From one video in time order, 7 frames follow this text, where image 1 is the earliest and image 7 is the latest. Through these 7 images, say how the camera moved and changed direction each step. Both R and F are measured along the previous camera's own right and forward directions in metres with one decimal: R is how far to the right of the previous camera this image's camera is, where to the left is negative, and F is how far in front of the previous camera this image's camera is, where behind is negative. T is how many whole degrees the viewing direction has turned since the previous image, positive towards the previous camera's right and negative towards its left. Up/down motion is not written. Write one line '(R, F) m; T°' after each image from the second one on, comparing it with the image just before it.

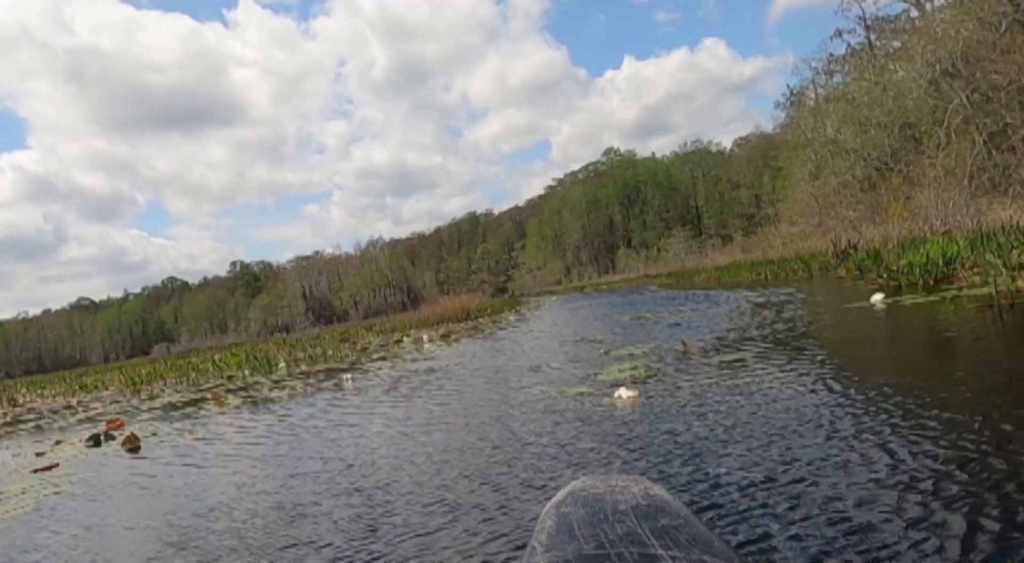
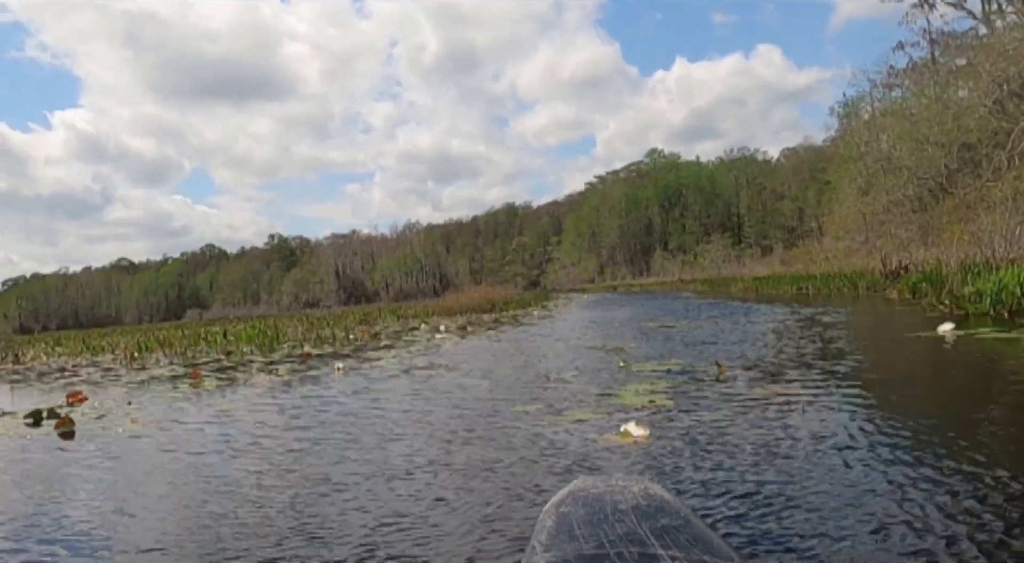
(+0.1, +0.7) m; -2°
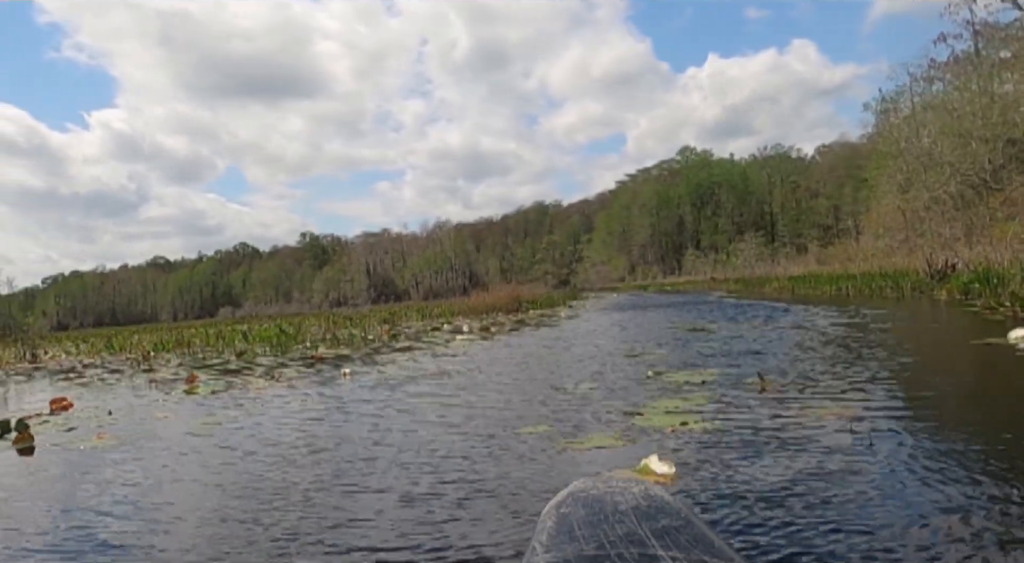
(+0.1, +0.5) m; -2°
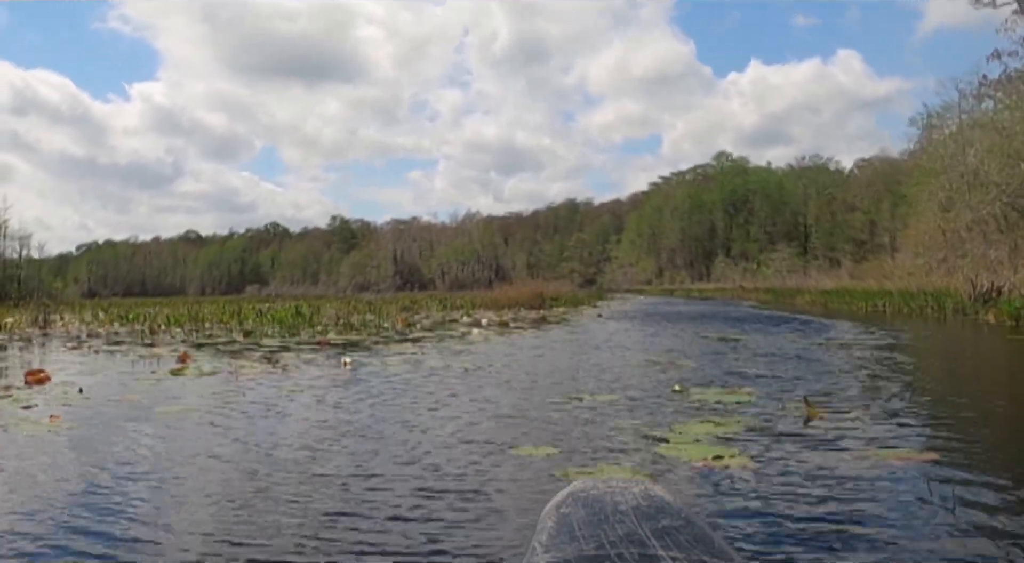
(+0.1, +0.5) m; -2°
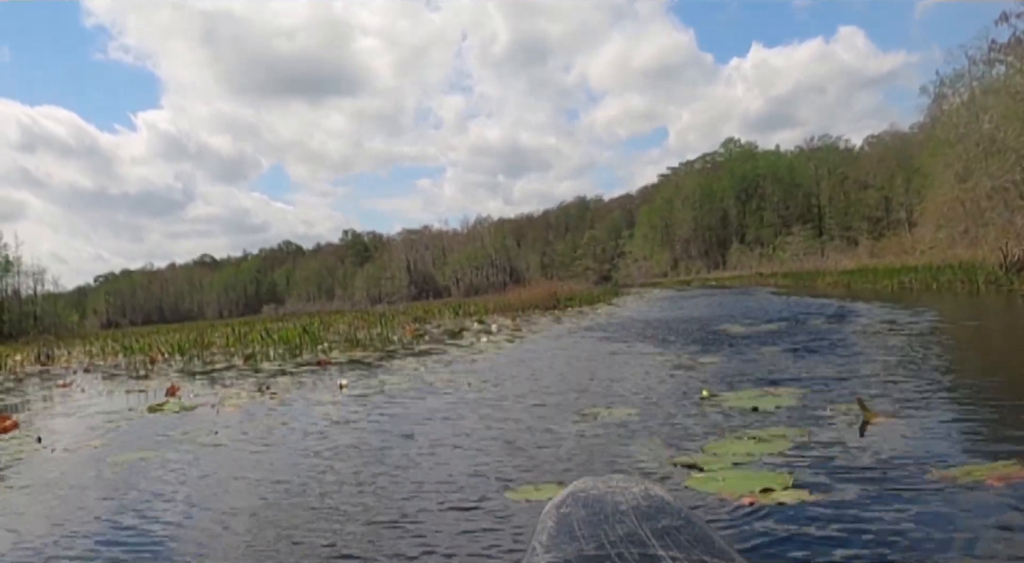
(+0.1, +0.5) m; -1°
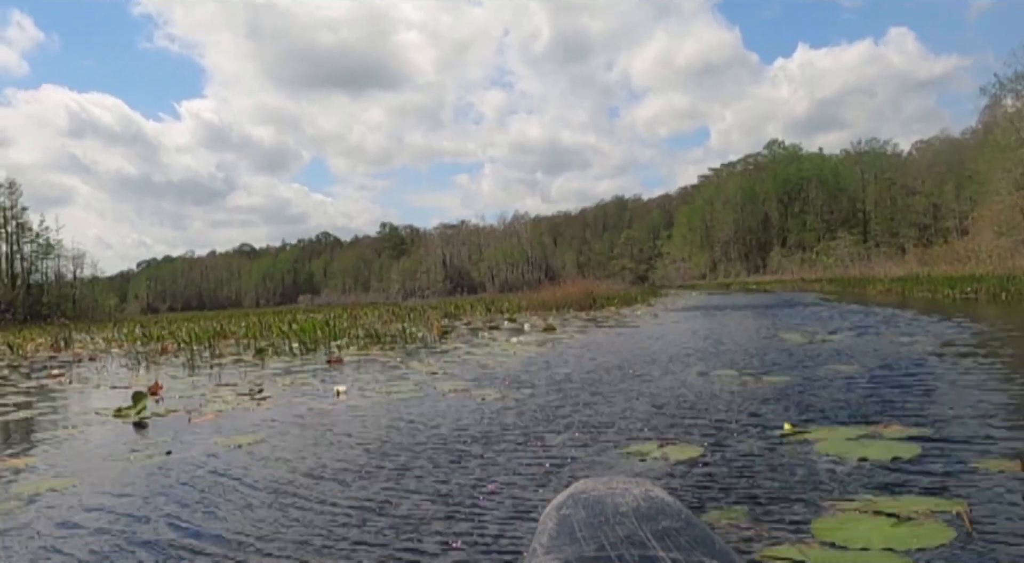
(0.0, +0.8) m; -2°
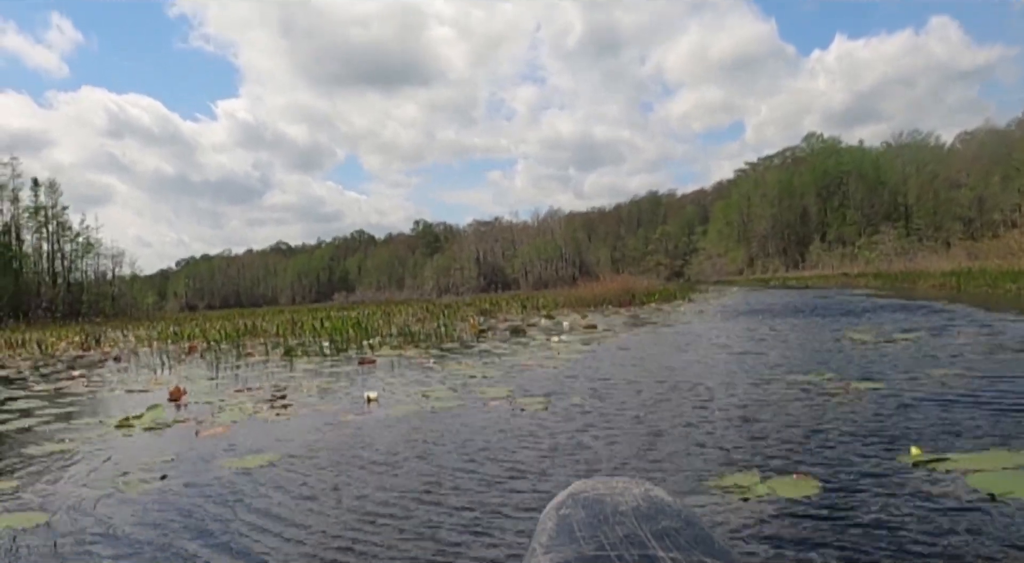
(-0.1, +0.5) m; -2°
